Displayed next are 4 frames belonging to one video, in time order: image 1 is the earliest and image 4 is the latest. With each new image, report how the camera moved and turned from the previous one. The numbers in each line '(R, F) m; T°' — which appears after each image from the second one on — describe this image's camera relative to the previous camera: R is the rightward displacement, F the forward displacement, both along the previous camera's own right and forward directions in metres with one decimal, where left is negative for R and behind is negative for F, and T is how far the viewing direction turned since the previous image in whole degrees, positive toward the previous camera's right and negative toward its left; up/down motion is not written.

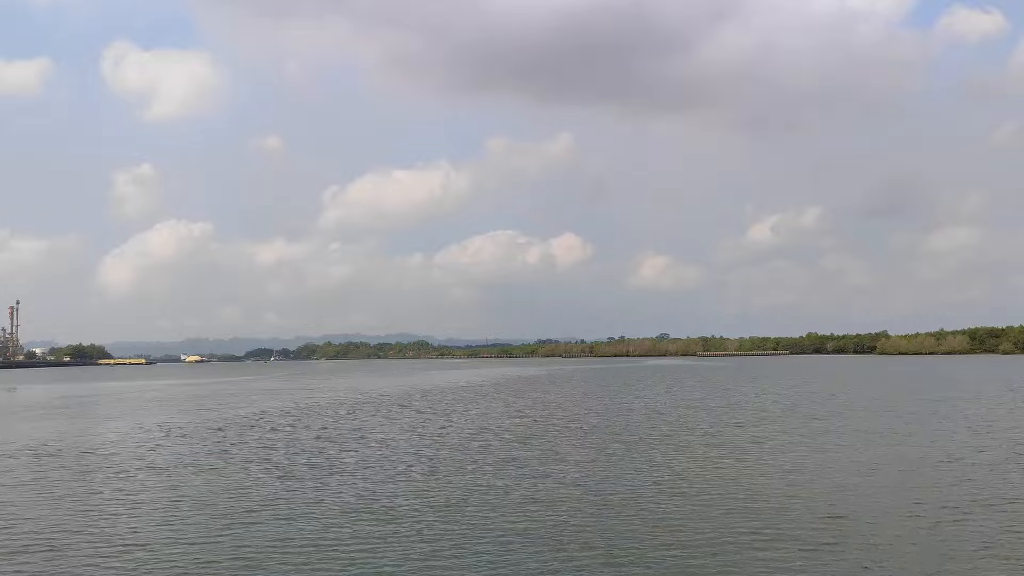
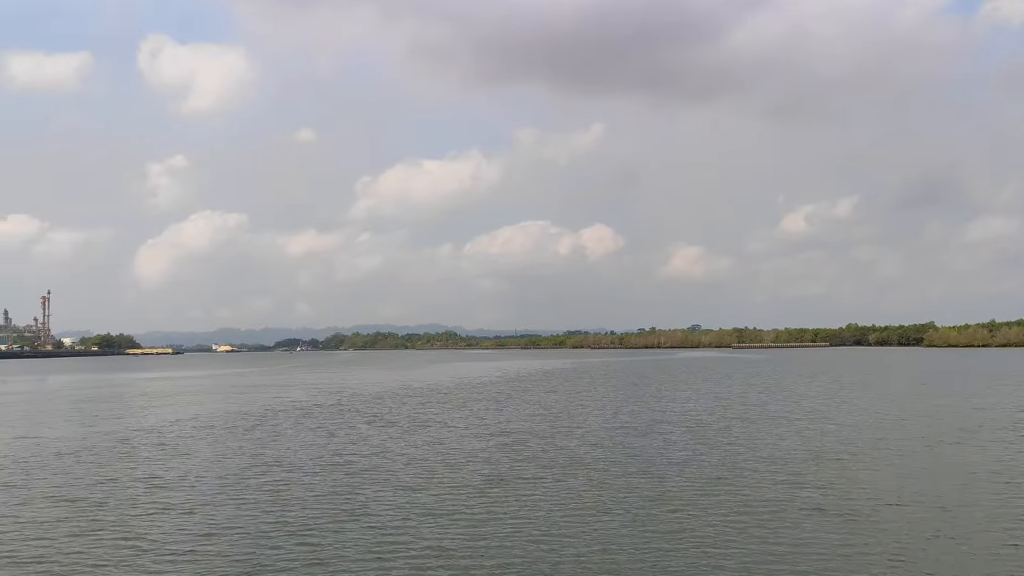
(+0.7, +4.5) m; -2°
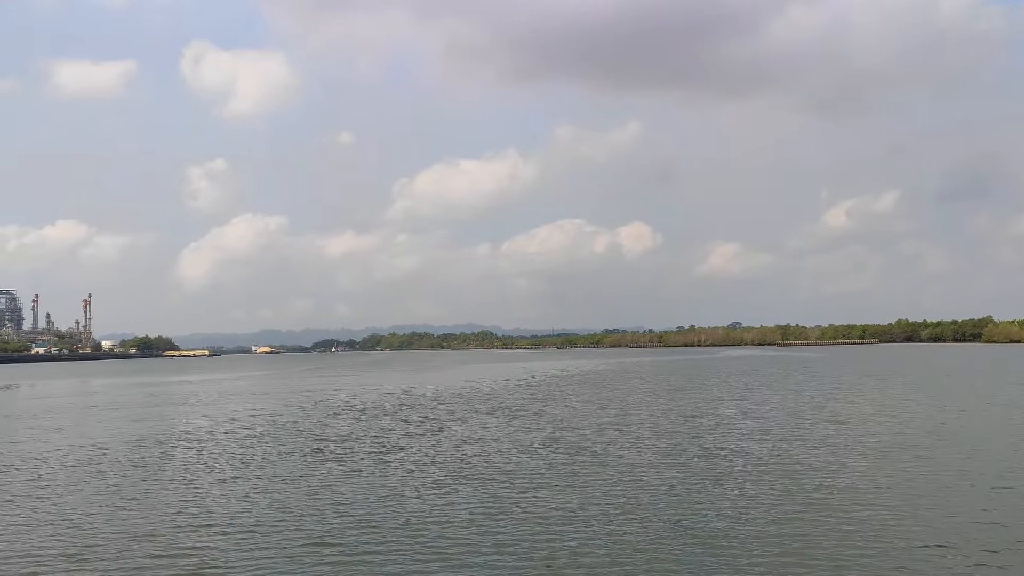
(+0.5, +3.6) m; -3°
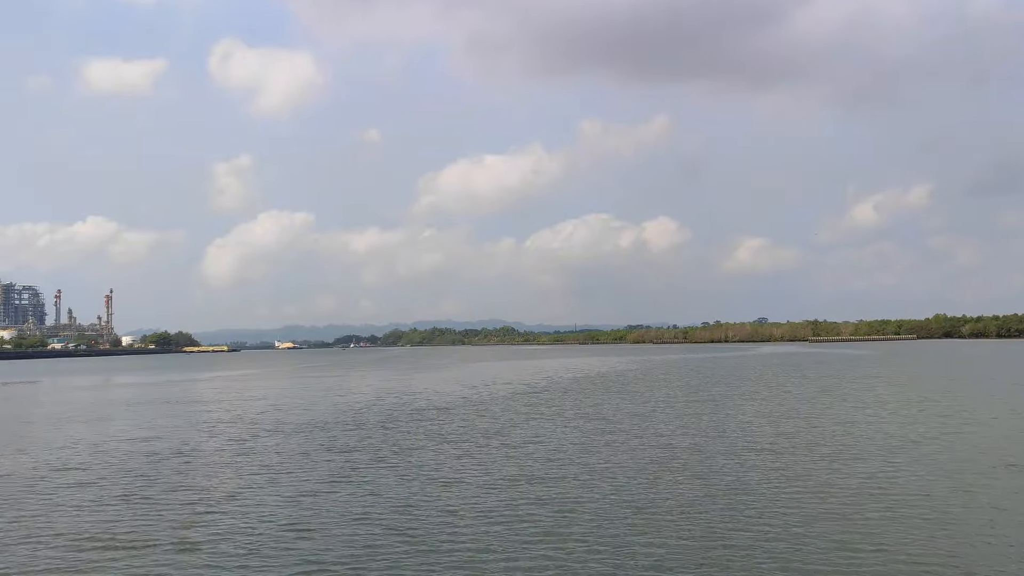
(+0.6, +4.2) m; -2°
